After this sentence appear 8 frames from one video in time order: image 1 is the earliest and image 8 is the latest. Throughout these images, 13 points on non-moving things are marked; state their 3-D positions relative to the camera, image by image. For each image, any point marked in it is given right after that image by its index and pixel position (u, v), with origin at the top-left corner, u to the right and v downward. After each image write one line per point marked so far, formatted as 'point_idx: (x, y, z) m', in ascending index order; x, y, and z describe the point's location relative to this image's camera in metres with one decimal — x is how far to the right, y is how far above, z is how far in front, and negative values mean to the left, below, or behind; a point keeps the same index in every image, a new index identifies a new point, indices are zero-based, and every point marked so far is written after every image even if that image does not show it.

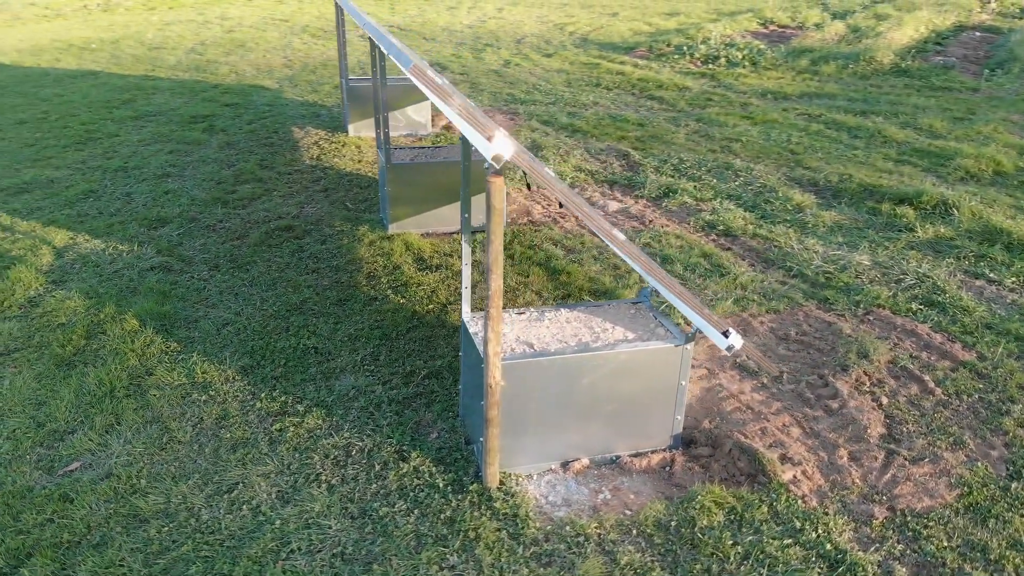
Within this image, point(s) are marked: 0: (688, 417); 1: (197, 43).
0: (+1.2, -0.9, +6.0) m
1: (-6.9, +5.4, +19.0) m
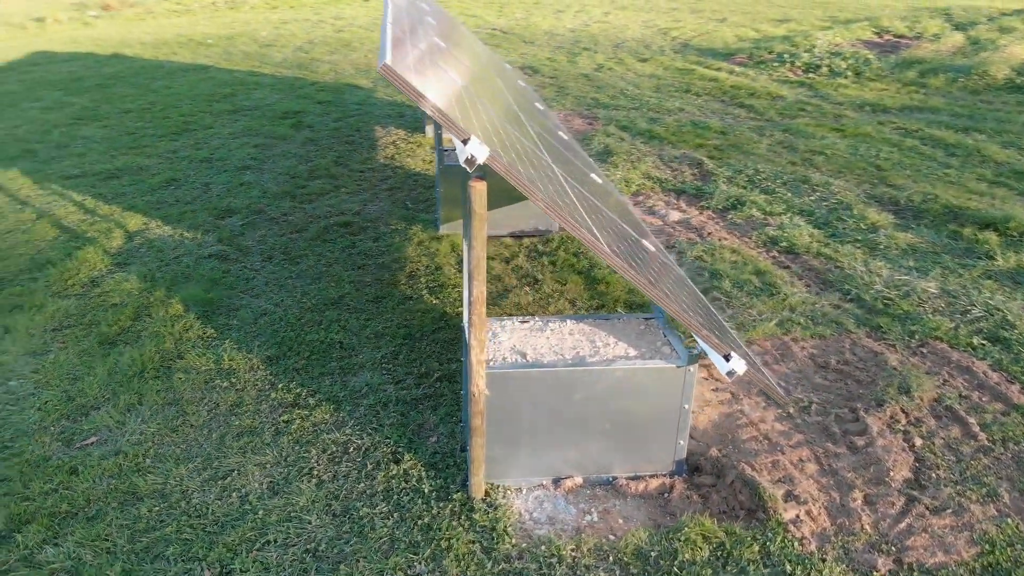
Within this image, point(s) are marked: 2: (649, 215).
0: (+1.2, -1.0, +5.6) m
1: (-4.7, +5.6, +19.7) m
2: (+1.5, +0.8, +9.7) m
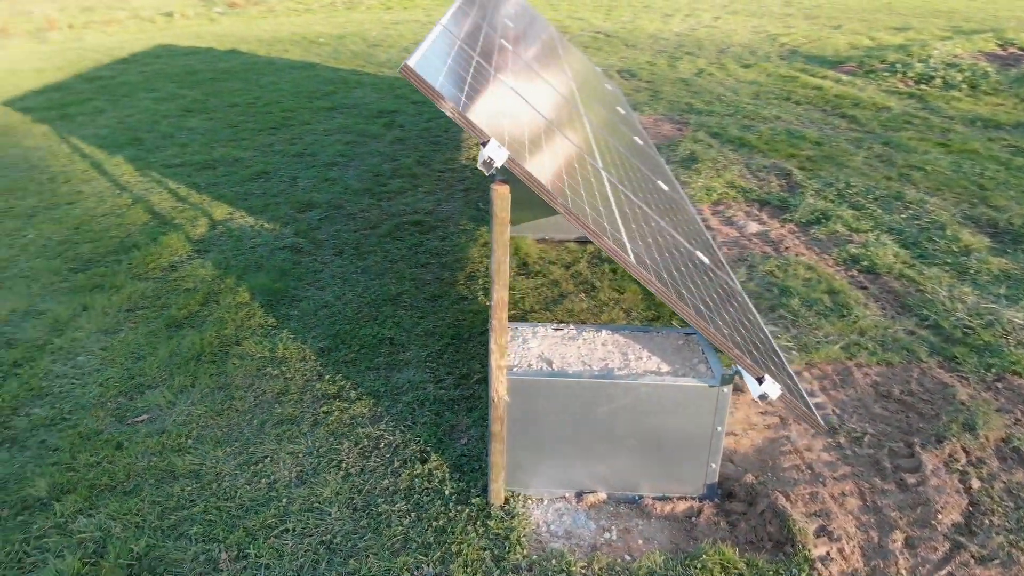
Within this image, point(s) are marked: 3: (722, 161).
0: (+1.4, -1.1, +5.4) m
1: (-2.3, +5.7, +20.1) m
2: (+2.3, +0.7, +9.3) m
3: (+2.7, +1.7, +11.2) m
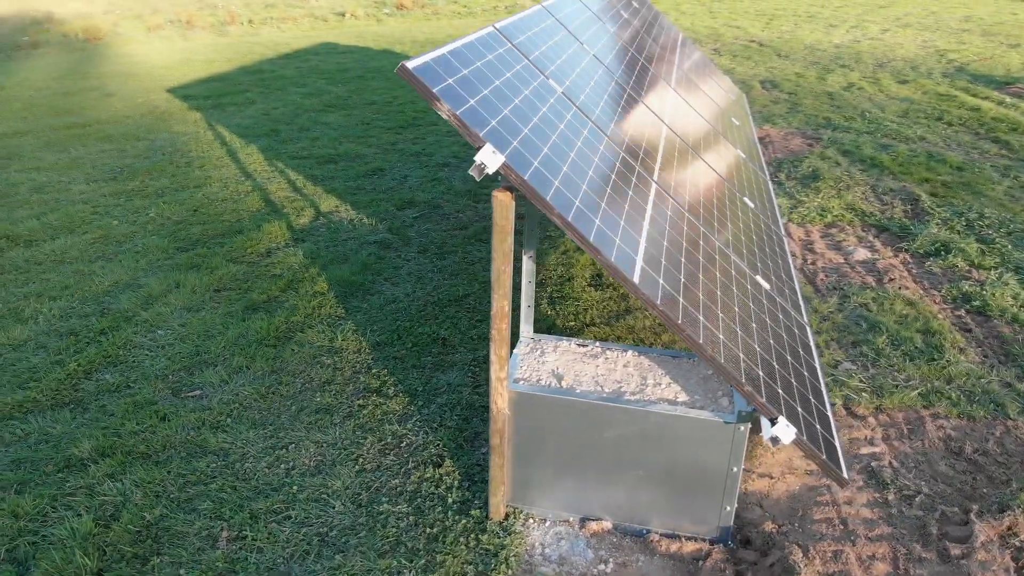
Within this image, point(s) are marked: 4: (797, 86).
0: (+1.4, -1.3, +5.0) m
1: (+1.1, +5.6, +20.1) m
2: (+3.2, +0.4, +8.7) m
3: (+4.1, +1.3, +10.5) m
4: (+5.1, +3.6, +15.5) m
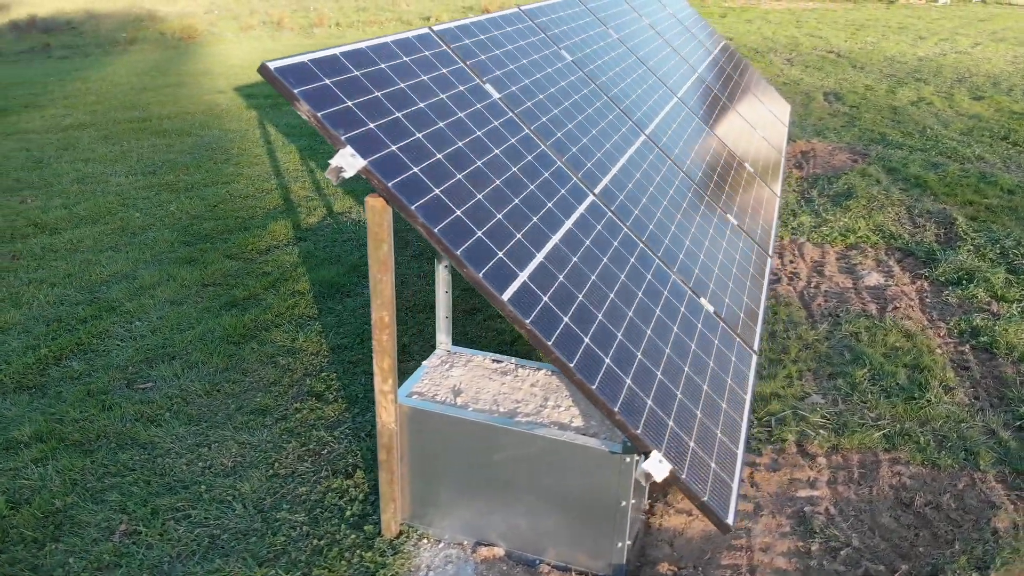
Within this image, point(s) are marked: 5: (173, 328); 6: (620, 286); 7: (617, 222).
0: (+0.8, -1.4, +4.6) m
1: (+2.6, +5.4, +19.7) m
2: (+3.1, +0.1, +8.1) m
3: (+4.2, +1.0, +9.8) m
4: (+6.0, +3.2, +14.7) m
5: (-2.9, -0.3, +7.3) m
6: (+0.6, 0.0, +4.8) m
7: (+0.6, +0.4, +5.4) m
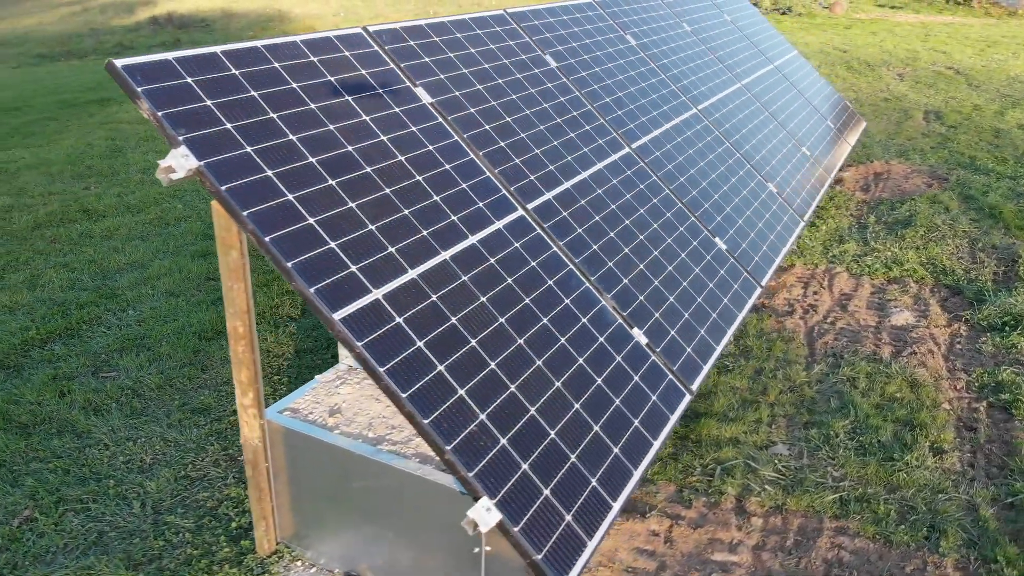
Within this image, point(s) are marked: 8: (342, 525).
0: (+0.1, -1.5, +4.2) m
1: (+4.6, +4.9, +18.9) m
2: (+3.0, -0.2, +7.3) m
3: (+4.4, +0.6, +8.8) m
4: (+7.1, +2.6, +13.4) m
5: (-3.0, -0.3, +7.4) m
6: (0.0, -0.1, +4.4) m
7: (+0.2, +0.3, +5.0) m
8: (-0.9, -1.2, +4.4) m
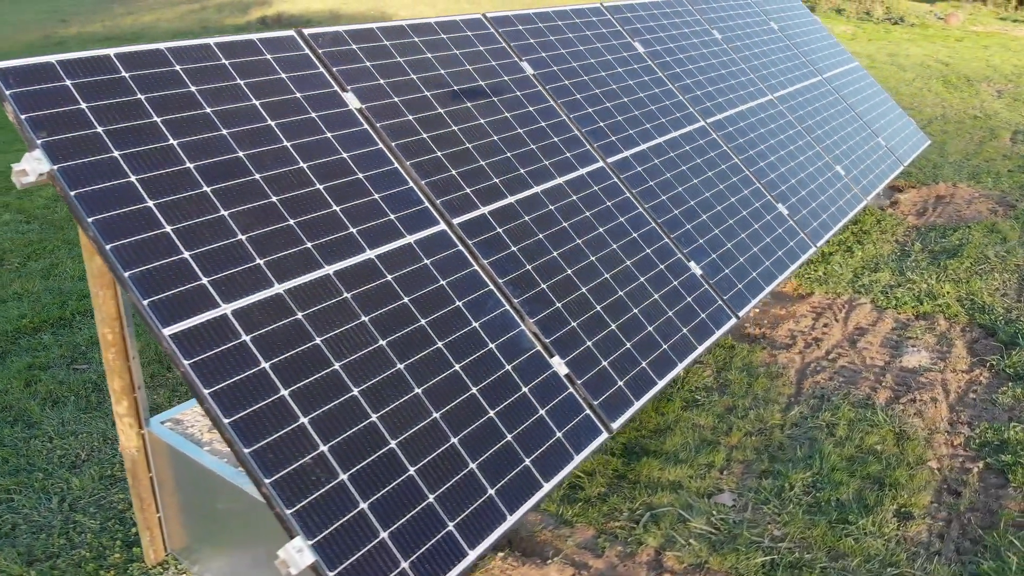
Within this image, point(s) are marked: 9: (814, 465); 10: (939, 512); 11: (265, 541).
0: (-0.5, -1.6, +3.9) m
1: (+6.2, +4.5, +17.9) m
2: (+2.8, -0.5, +6.6) m
3: (+4.4, +0.2, +7.9) m
4: (+7.8, +2.1, +12.1) m
5: (-3.1, -0.2, +7.5) m
6: (-0.5, -0.2, +4.1) m
7: (-0.2, +0.2, +4.7) m
8: (-1.4, -1.2, +4.2) m
9: (+1.8, -1.0, +5.1) m
10: (+2.4, -1.2, +4.7) m
11: (-1.1, -1.1, +3.9) m
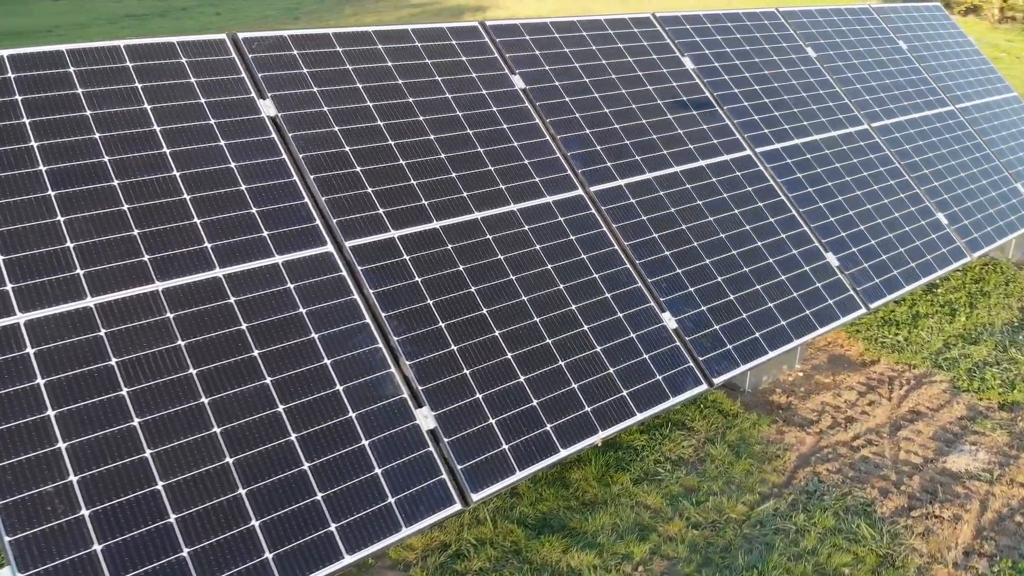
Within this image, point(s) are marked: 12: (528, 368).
0: (-1.4, -1.7, +3.6) m
1: (+9.1, +3.4, +15.5) m
2: (+2.6, -1.0, +5.4) m
3: (+4.6, -0.5, +6.3) m
4: (+9.0, +1.0, +9.5) m
5: (-2.9, -0.1, +7.7) m
6: (-1.2, -0.3, +3.8) m
7: (-0.8, 0.0, +4.3) m
8: (-2.2, -1.3, +4.1) m
9: (+1.1, -1.4, +4.2) m
10: (+1.6, -1.6, +3.7) m
11: (-1.9, -1.2, +3.7) m
12: (+0.1, -0.4, +4.5) m
